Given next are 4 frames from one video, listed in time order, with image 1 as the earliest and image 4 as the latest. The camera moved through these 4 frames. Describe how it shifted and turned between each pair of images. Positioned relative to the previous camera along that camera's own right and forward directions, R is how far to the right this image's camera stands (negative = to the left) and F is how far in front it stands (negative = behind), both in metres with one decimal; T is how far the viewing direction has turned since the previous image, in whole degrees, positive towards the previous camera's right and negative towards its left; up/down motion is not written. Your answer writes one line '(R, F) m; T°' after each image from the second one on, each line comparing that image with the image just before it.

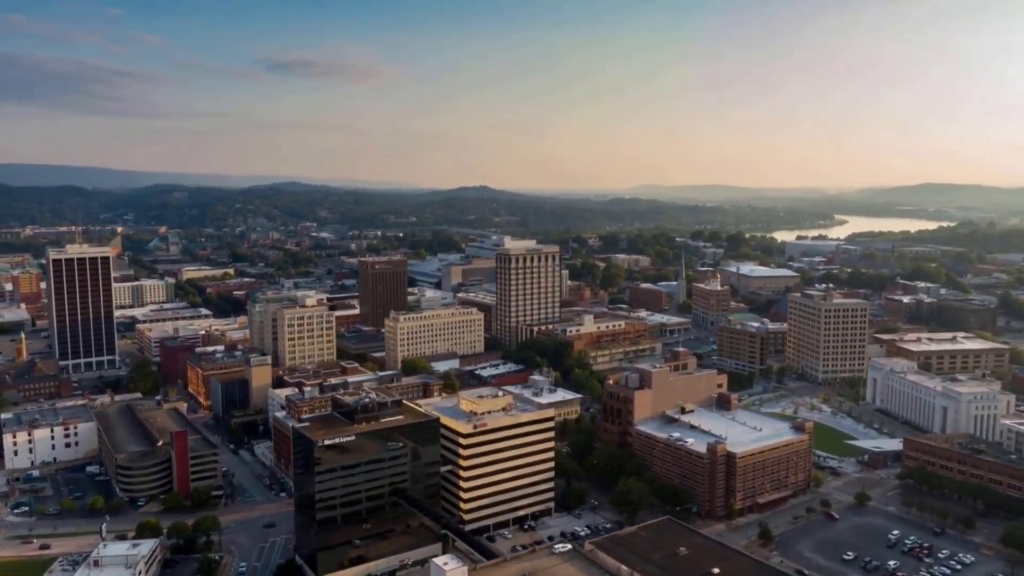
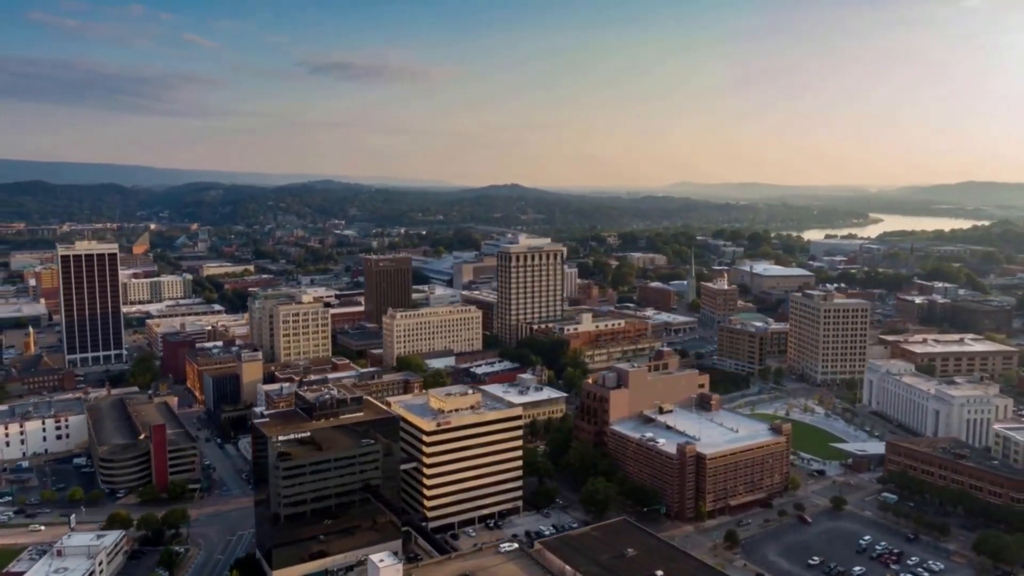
(+2.9, +0.2) m; -2°
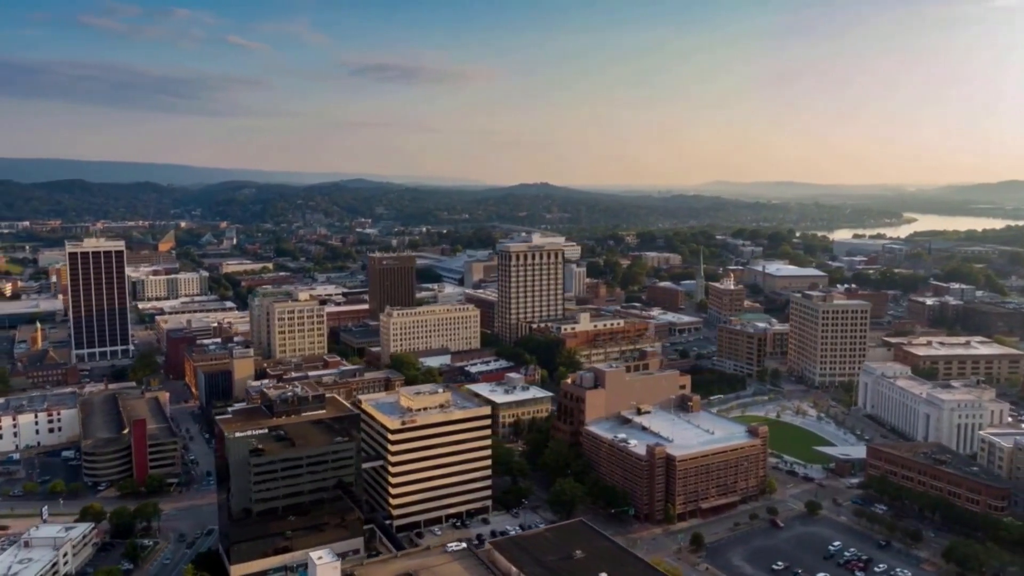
(+2.7, +0.2) m; -2°
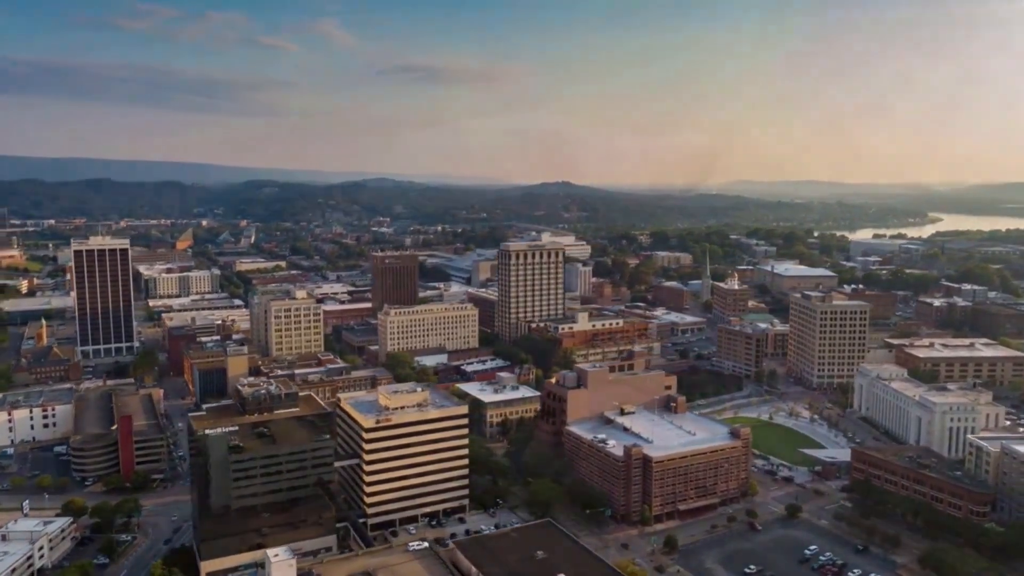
(+2.0, +0.1) m; -2°
